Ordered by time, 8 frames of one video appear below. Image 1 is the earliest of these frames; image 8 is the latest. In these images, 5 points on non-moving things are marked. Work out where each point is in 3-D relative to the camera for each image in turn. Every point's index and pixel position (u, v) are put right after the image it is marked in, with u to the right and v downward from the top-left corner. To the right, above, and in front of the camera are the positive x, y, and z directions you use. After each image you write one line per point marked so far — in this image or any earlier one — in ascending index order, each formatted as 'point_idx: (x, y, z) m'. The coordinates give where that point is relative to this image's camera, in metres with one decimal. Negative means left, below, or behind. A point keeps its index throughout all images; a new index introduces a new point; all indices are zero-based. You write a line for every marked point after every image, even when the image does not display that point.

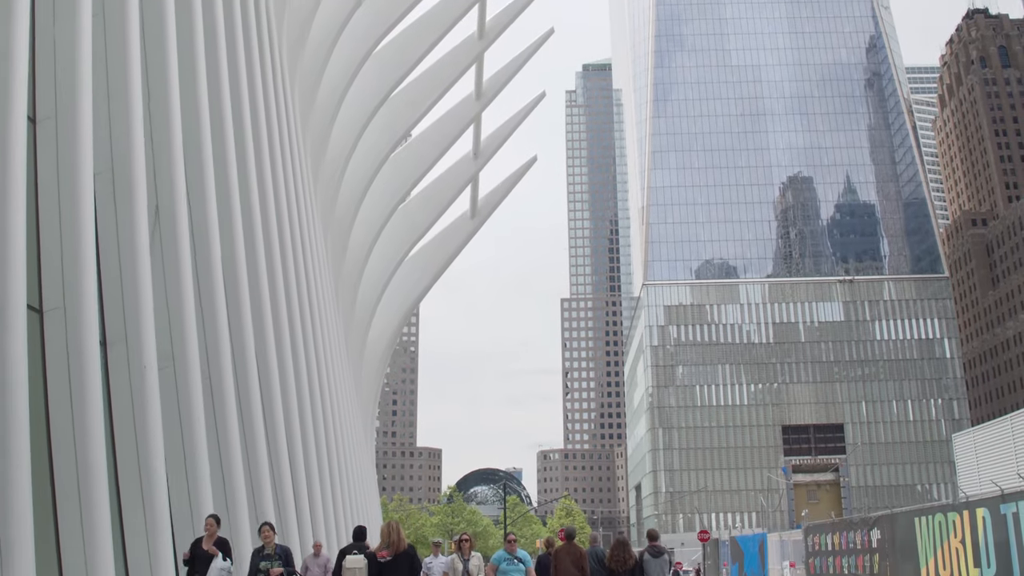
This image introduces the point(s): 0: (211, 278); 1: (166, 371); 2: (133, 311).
0: (-4.1, +0.2, +14.8) m
1: (-4.3, -1.0, +13.4) m
2: (-4.2, -0.3, +11.9) m
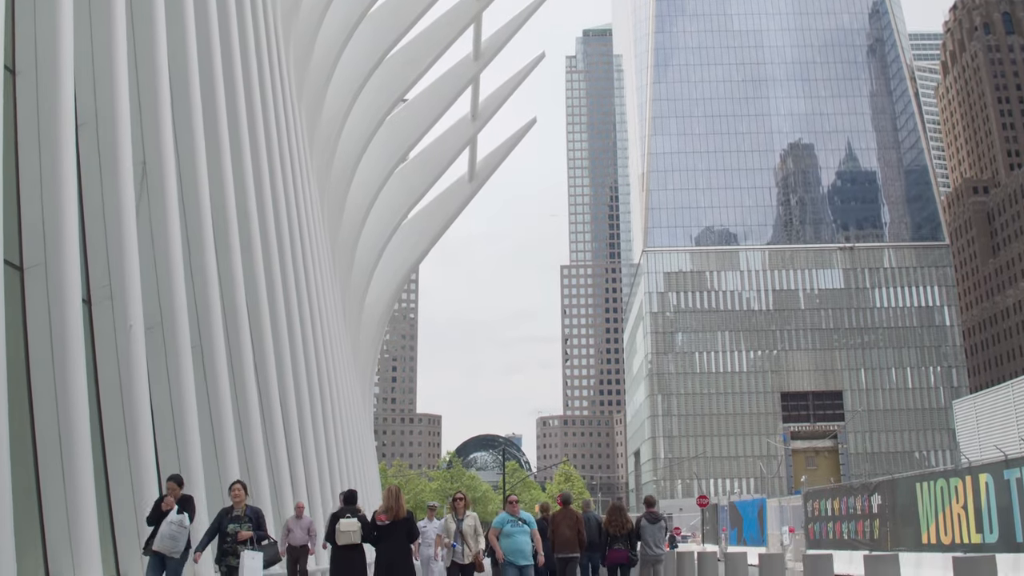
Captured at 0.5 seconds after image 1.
0: (-4.1, +0.7, +14.4) m
1: (-4.4, -0.5, +13.1) m
2: (-4.2, +0.2, +11.6) m
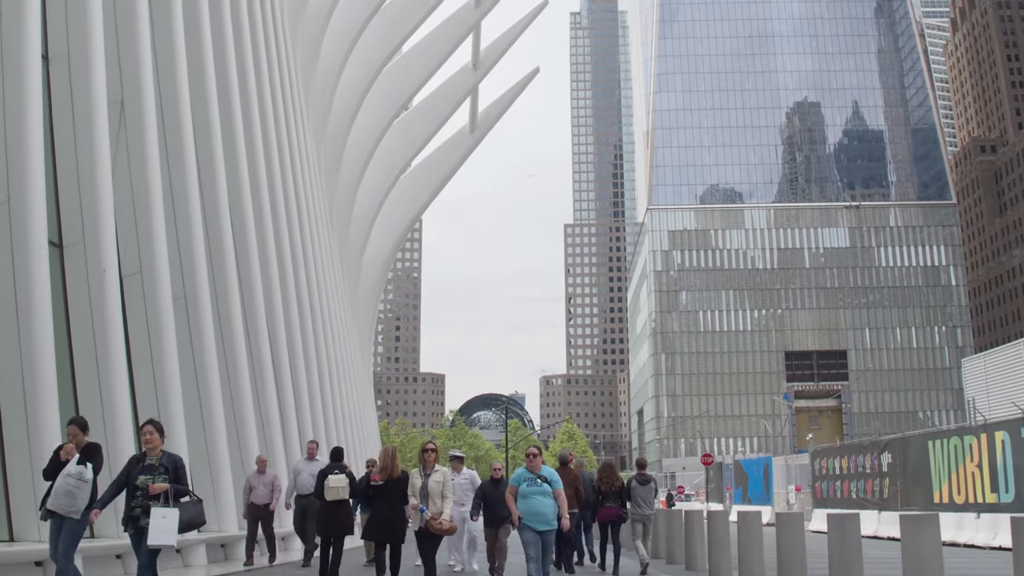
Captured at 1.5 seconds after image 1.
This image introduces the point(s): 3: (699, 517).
0: (-4.1, +1.4, +13.7) m
1: (-4.4, +0.1, +12.4) m
2: (-4.2, +0.8, +10.9) m
3: (+2.4, -2.9, +13.7) m
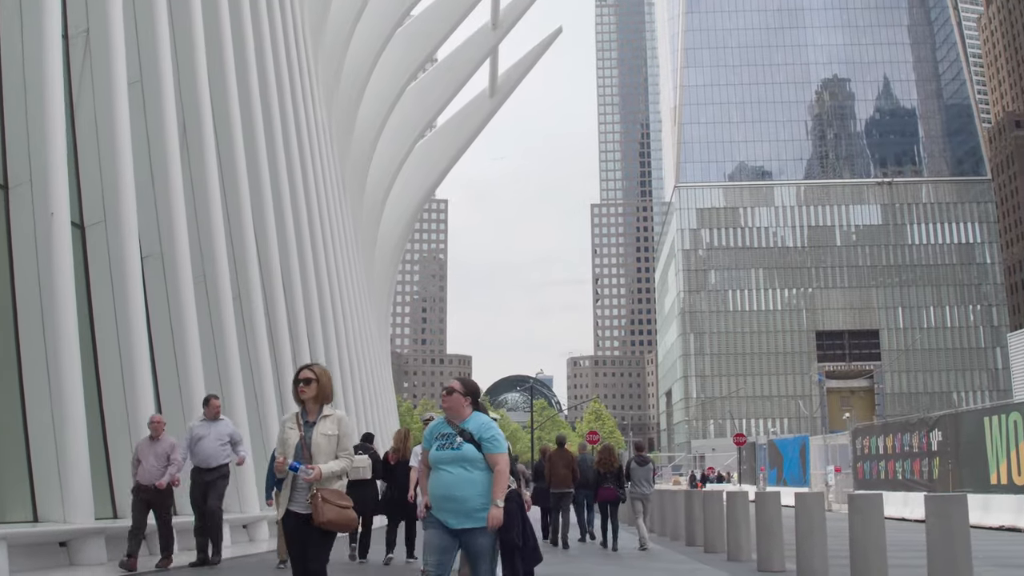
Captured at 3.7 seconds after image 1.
0: (-3.9, +1.9, +12.3) m
1: (-4.2, +0.6, +11.0) m
2: (-4.1, +1.2, +9.5) m
3: (+2.6, -2.4, +12.2) m
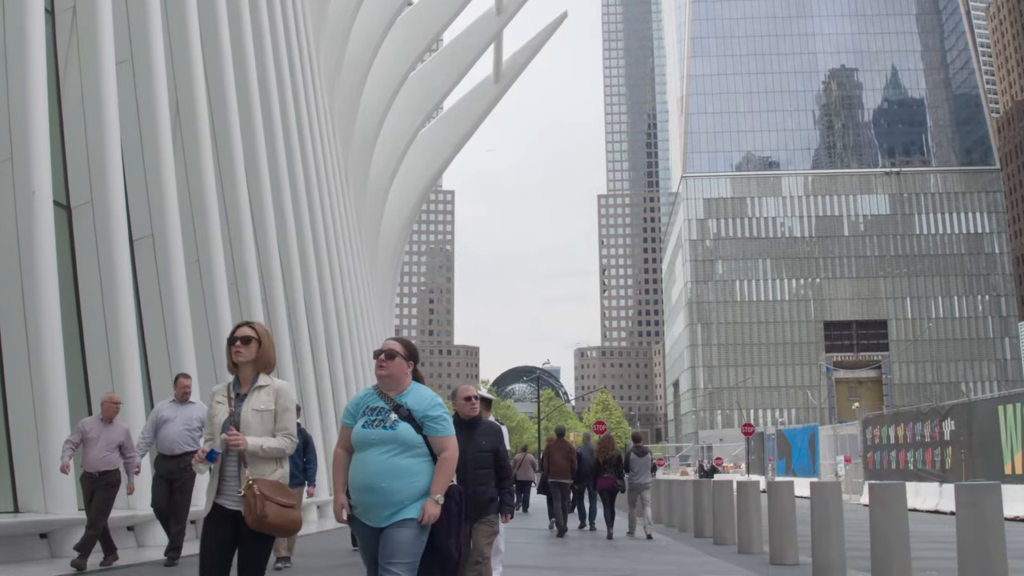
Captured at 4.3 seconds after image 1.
0: (-3.9, +2.0, +11.9) m
1: (-4.2, +0.8, +10.7) m
2: (-4.1, +1.3, +9.1) m
3: (+2.6, -2.2, +11.9) m
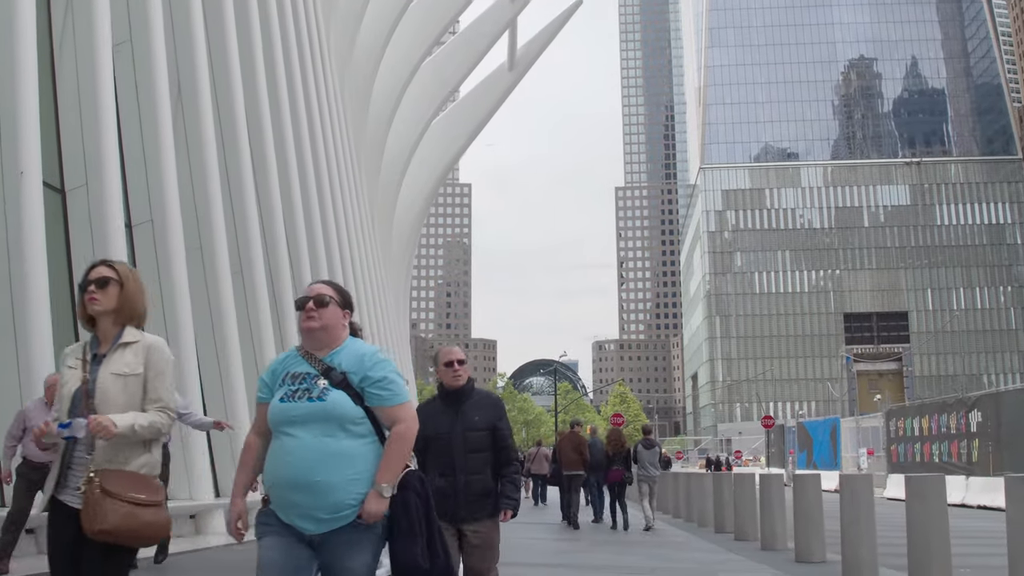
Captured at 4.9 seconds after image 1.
0: (-3.8, +2.2, +11.5) m
1: (-4.1, +0.9, +10.3) m
2: (-4.0, +1.4, +8.8) m
3: (+2.8, -2.1, +11.4) m
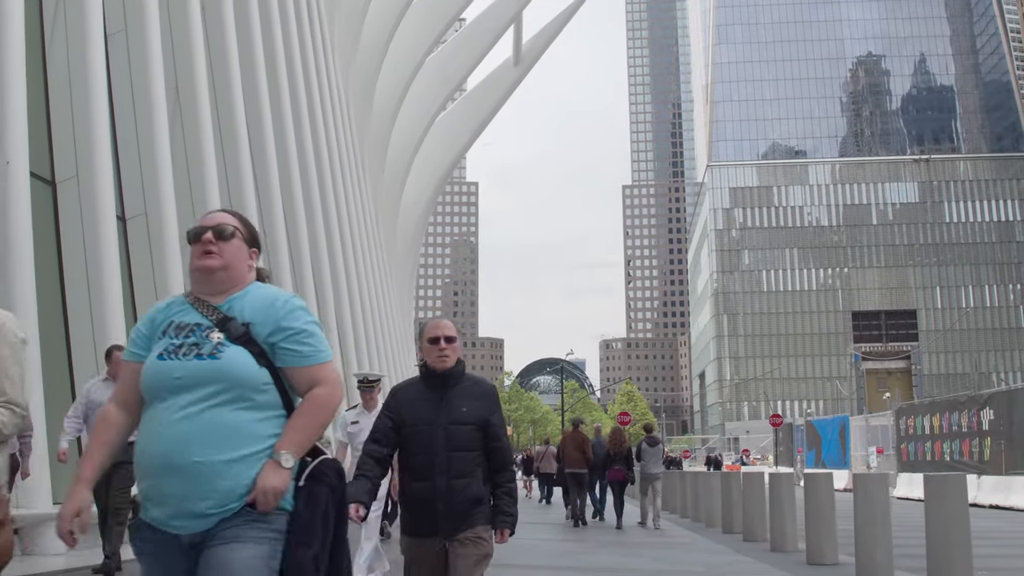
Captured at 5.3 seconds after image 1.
0: (-3.8, +2.2, +11.3) m
1: (-4.1, +0.9, +10.1) m
2: (-4.0, +1.5, +8.5) m
3: (+2.8, -2.0, +11.1) m
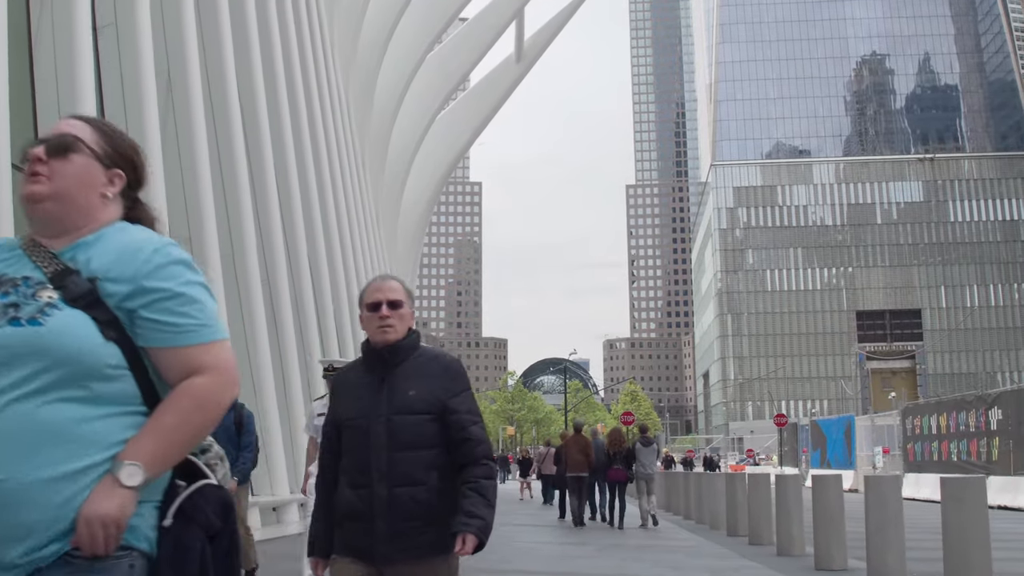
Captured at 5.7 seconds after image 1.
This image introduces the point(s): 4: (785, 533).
0: (-3.8, +2.2, +11.0) m
1: (-4.1, +0.9, +9.8) m
2: (-4.0, +1.5, +8.3) m
3: (+2.8, -2.0, +10.9) m
4: (+2.8, -2.5, +11.1) m
